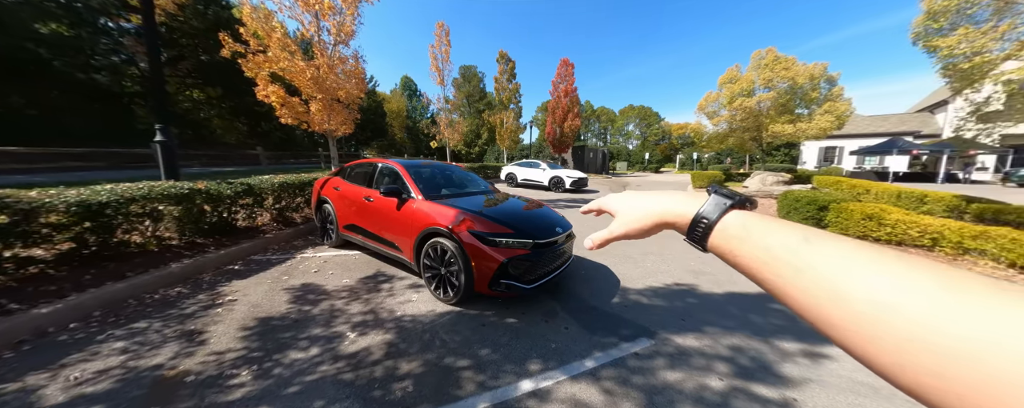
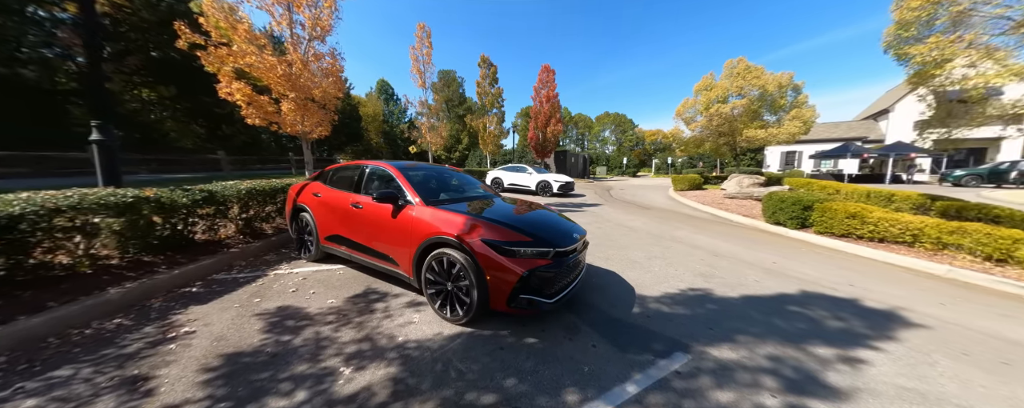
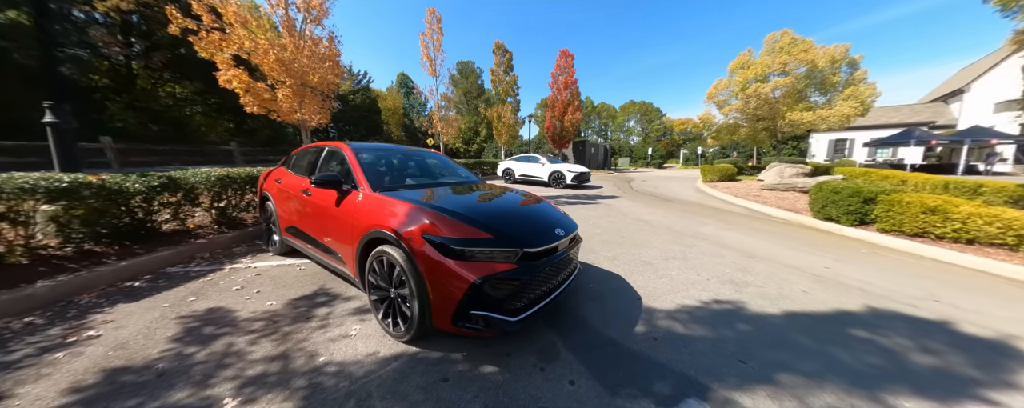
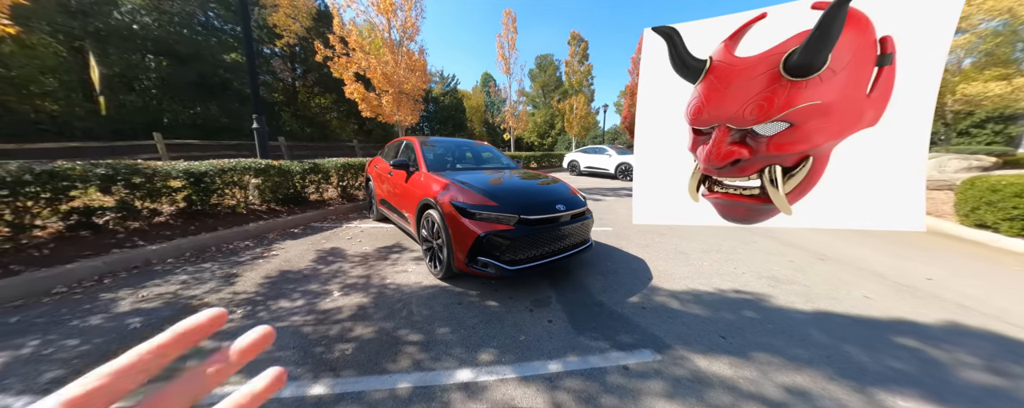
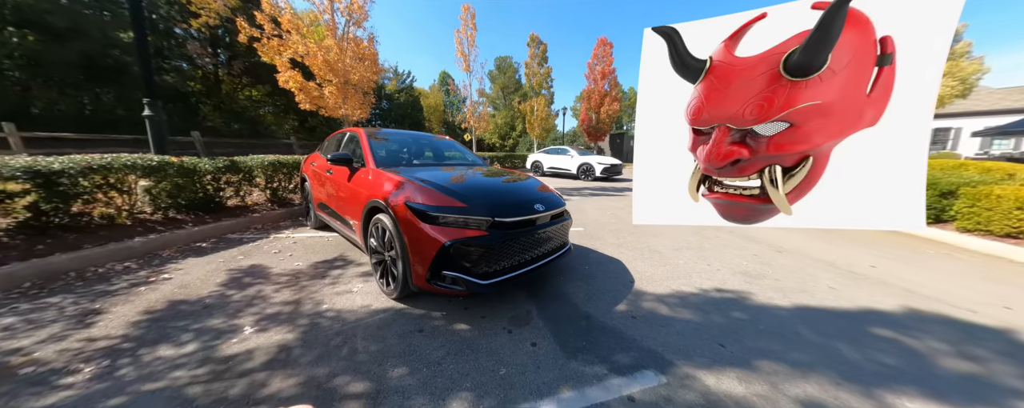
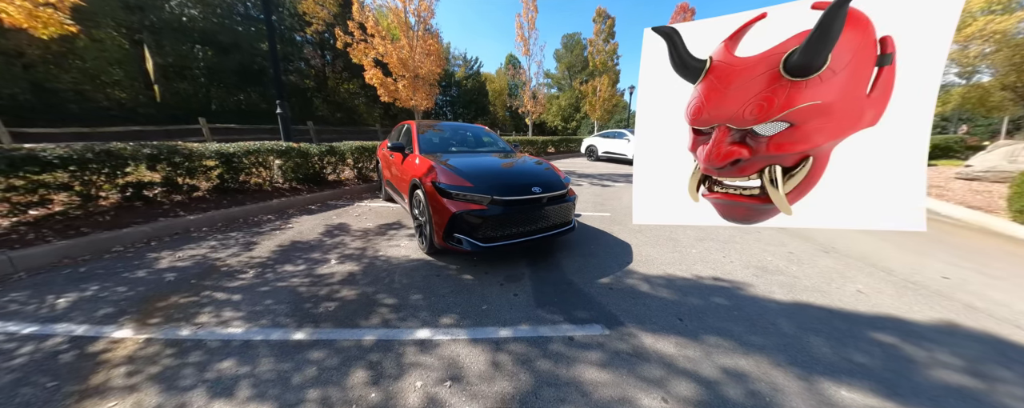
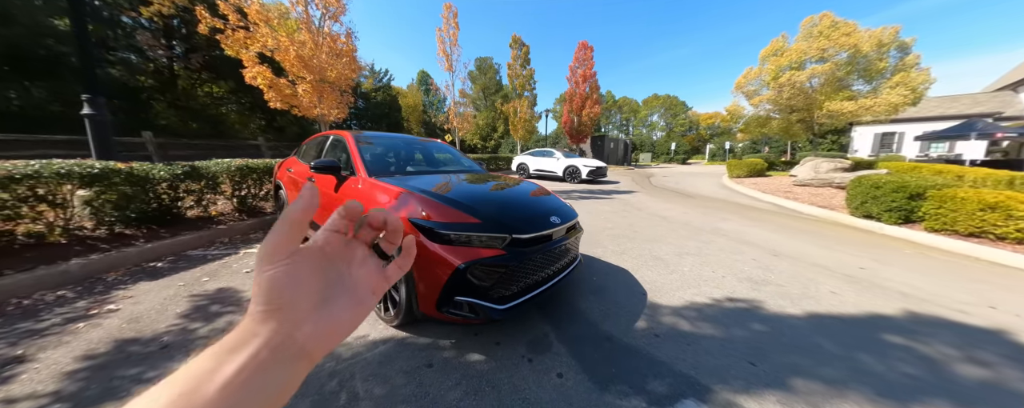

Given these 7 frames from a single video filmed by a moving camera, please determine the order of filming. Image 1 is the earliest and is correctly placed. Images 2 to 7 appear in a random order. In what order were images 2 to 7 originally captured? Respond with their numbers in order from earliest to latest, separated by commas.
2, 3, 7, 5, 4, 6
